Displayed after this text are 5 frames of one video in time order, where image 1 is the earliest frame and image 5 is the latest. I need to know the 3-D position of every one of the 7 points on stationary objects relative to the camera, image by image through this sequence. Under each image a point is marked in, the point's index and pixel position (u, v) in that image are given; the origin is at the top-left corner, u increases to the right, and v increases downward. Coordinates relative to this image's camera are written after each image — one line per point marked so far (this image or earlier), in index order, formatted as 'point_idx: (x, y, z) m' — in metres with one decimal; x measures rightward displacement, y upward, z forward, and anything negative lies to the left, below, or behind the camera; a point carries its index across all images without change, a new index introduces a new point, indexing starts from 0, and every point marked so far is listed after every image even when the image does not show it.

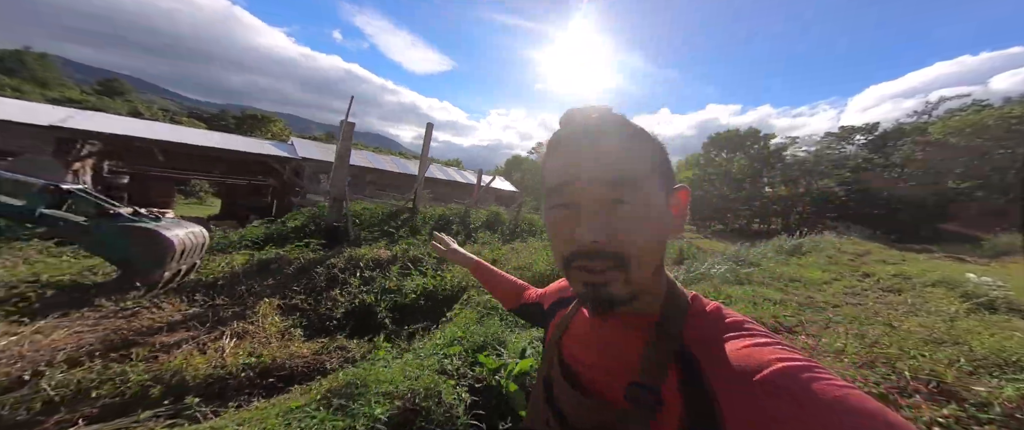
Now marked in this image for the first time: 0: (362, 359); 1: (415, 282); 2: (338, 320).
0: (-1.6, -1.6, +3.4) m
1: (-1.5, -1.1, +4.8) m
2: (-2.3, -1.4, +4.1) m
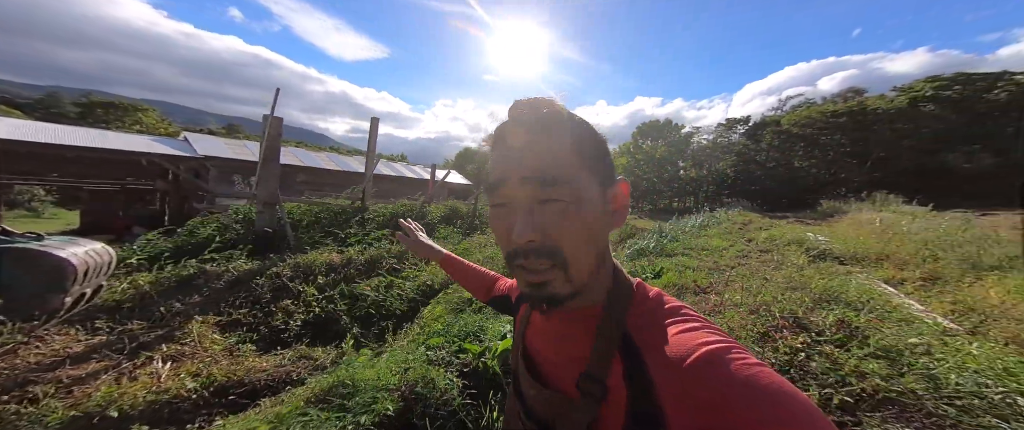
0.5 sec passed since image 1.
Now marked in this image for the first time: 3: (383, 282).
0: (-1.9, -1.6, +3.2) m
1: (-2.1, -1.1, +4.7) m
2: (-2.7, -1.4, +3.9) m
3: (-2.2, -1.0, +5.0) m
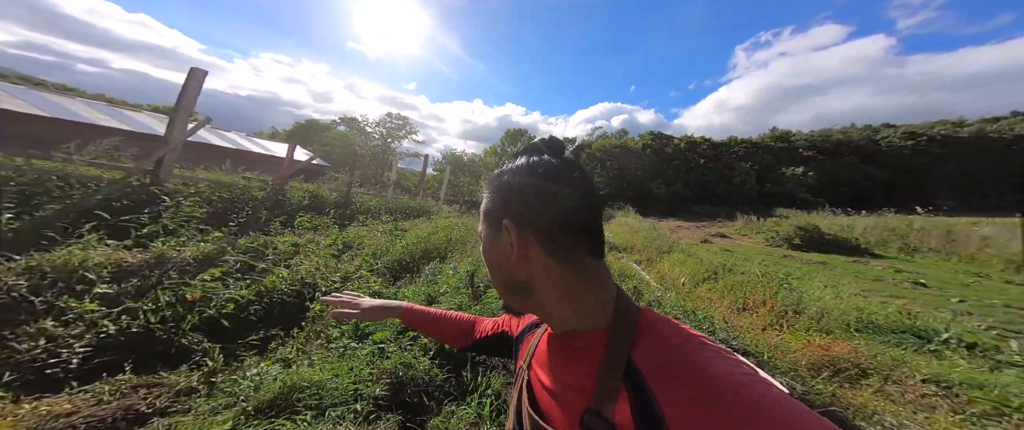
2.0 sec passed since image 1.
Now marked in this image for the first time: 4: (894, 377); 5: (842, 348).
0: (-2.4, -1.4, +2.5) m
1: (-3.4, -0.8, +3.6) m
2: (-3.4, -1.2, +2.6) m
3: (-3.6, -0.7, +3.8) m
4: (+5.0, -2.1, +4.1) m
5: (+4.9, -2.0, +4.6) m
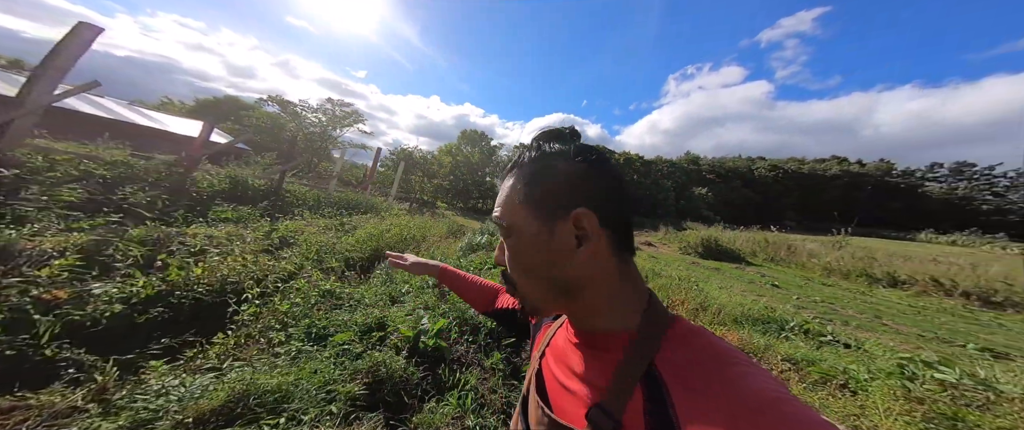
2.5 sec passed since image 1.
0: (-2.5, -1.2, +2.0) m
1: (-3.7, -0.6, +2.9) m
2: (-3.5, -1.0, +1.9) m
3: (-4.0, -0.5, +3.0) m
4: (+4.4, -2.3, +5.0) m
5: (+4.1, -2.2, +5.5) m
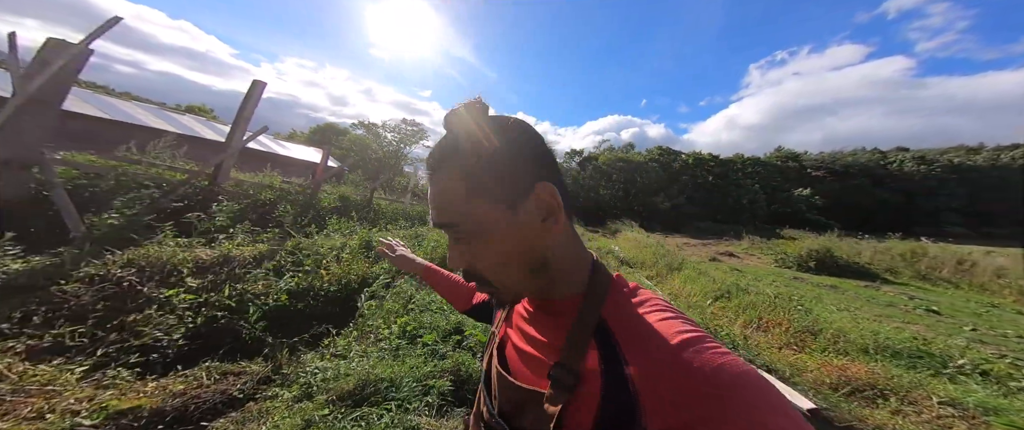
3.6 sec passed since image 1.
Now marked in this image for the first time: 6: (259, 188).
0: (-2.0, -1.4, +2.8) m
1: (-2.9, -0.9, +3.9) m
2: (-3.0, -1.2, +2.9) m
3: (-3.2, -0.8, +4.1) m
4: (+5.4, -2.5, +4.2) m
5: (+5.3, -2.4, +4.8) m
6: (-5.2, +0.6, +6.3) m
